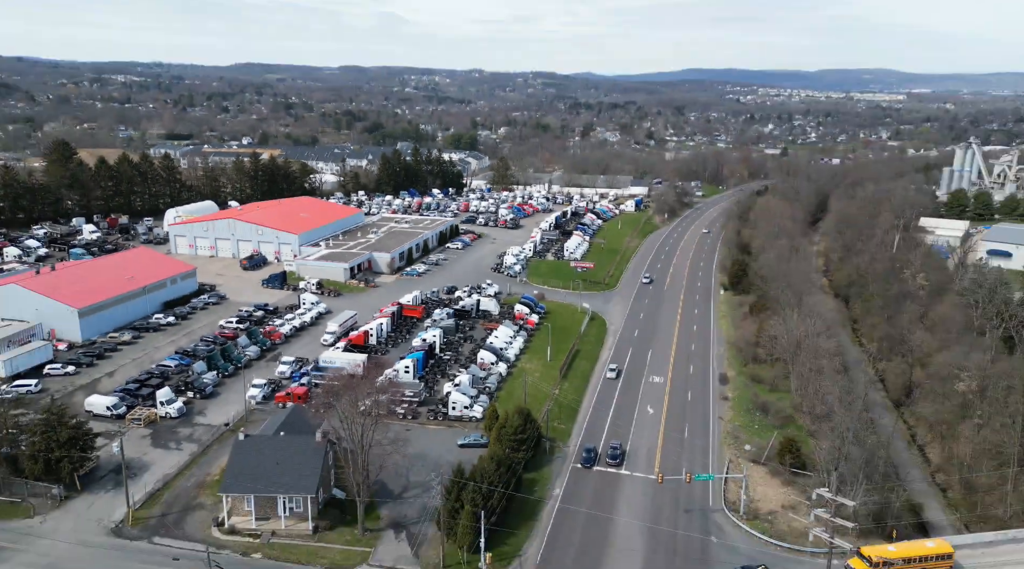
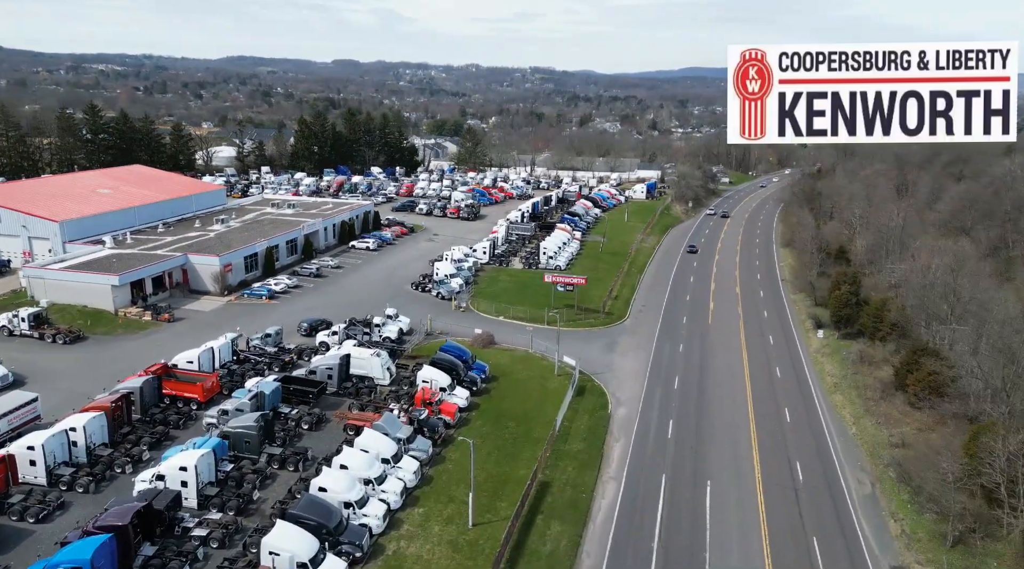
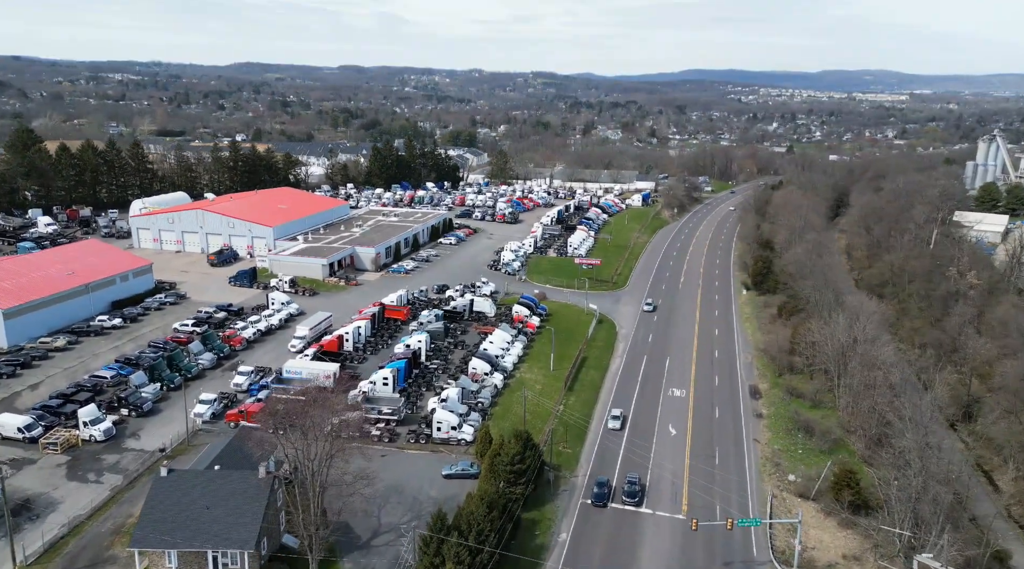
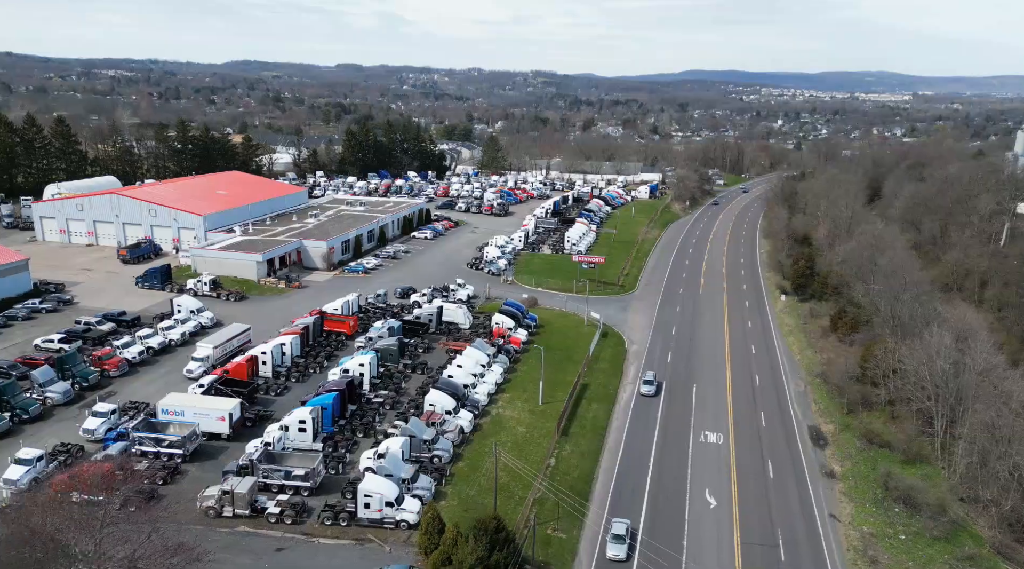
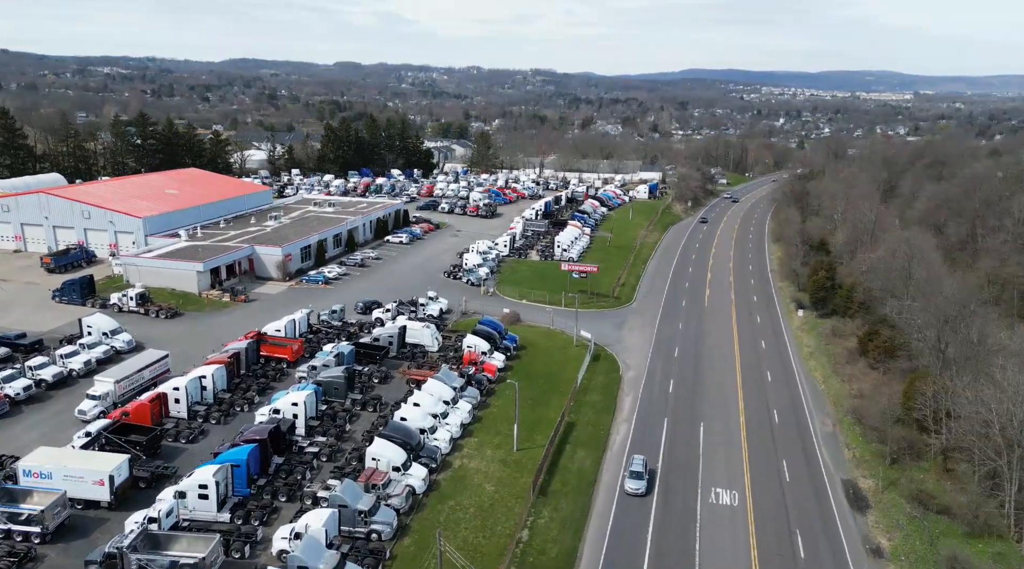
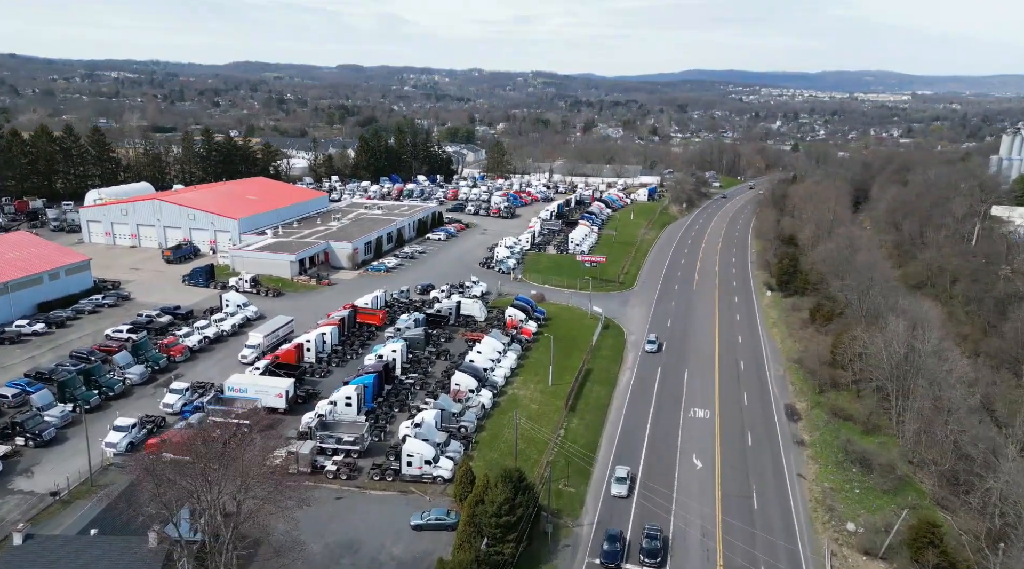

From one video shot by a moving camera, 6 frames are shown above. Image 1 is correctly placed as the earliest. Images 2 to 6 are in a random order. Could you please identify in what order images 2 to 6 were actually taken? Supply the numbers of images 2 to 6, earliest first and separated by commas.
3, 6, 4, 5, 2
